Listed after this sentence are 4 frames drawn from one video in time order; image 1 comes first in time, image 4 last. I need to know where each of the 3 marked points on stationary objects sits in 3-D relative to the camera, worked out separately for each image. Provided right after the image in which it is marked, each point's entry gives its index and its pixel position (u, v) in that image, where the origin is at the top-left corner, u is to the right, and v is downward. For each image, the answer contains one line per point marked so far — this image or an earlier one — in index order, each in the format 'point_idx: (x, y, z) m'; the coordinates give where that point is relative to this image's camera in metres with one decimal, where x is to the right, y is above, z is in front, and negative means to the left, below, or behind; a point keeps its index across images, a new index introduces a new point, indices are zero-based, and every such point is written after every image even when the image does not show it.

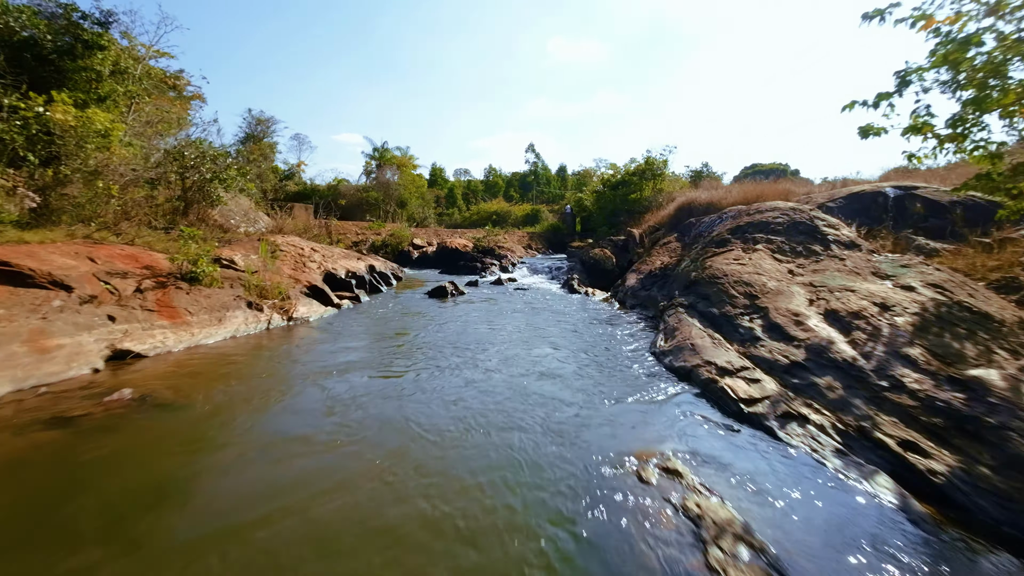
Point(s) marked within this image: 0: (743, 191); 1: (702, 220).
0: (+8.7, +3.6, +18.1) m
1: (+6.4, +2.3, +16.0) m
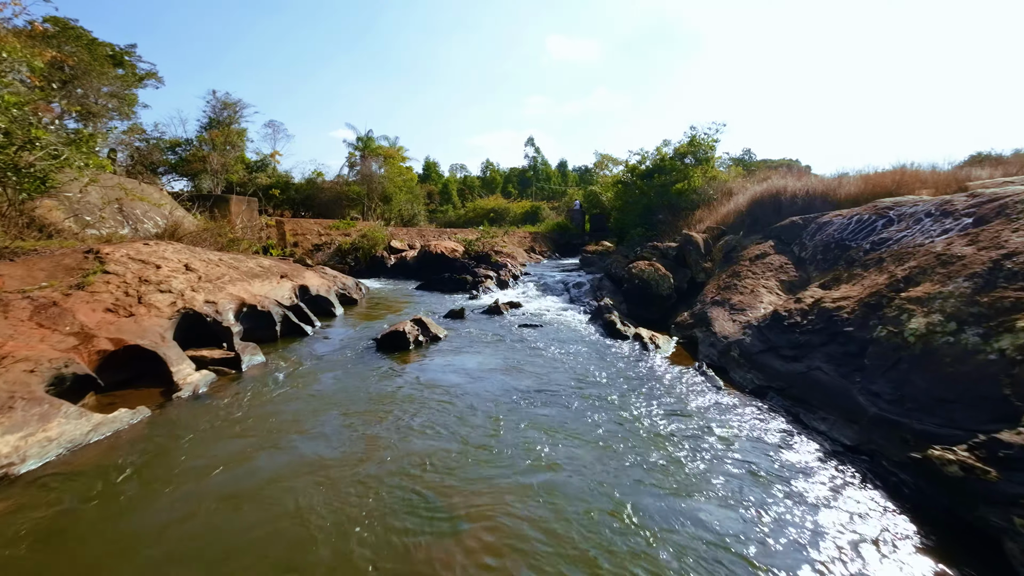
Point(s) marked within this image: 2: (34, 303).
0: (+8.8, +2.8, +11.9) m
1: (+6.5, +1.4, +9.9) m
2: (-6.4, -0.2, +6.4) m
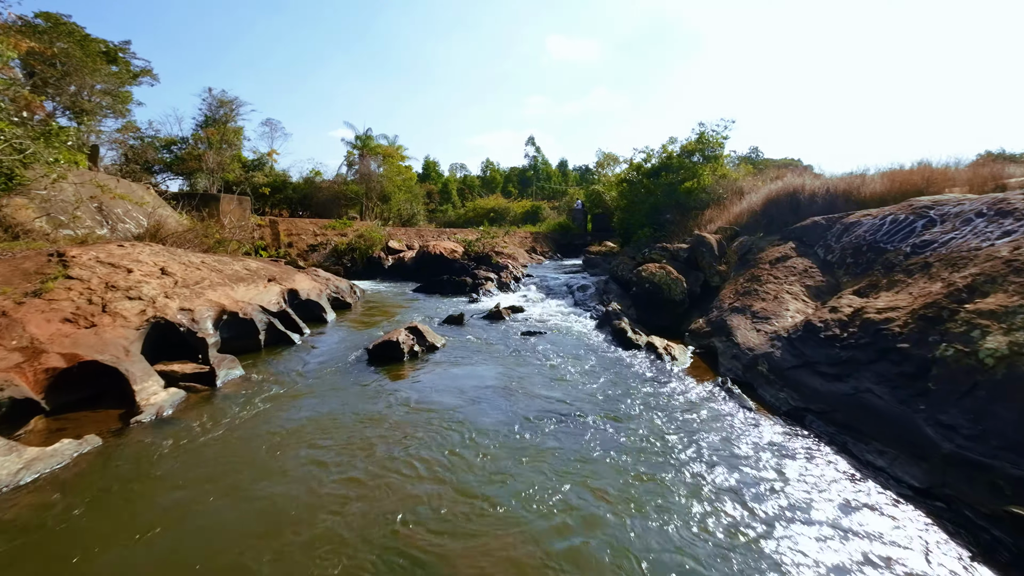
0: (+8.8, +2.7, +11.2) m
1: (+6.6, +1.3, +9.2) m
2: (-6.4, -0.3, +5.7) m
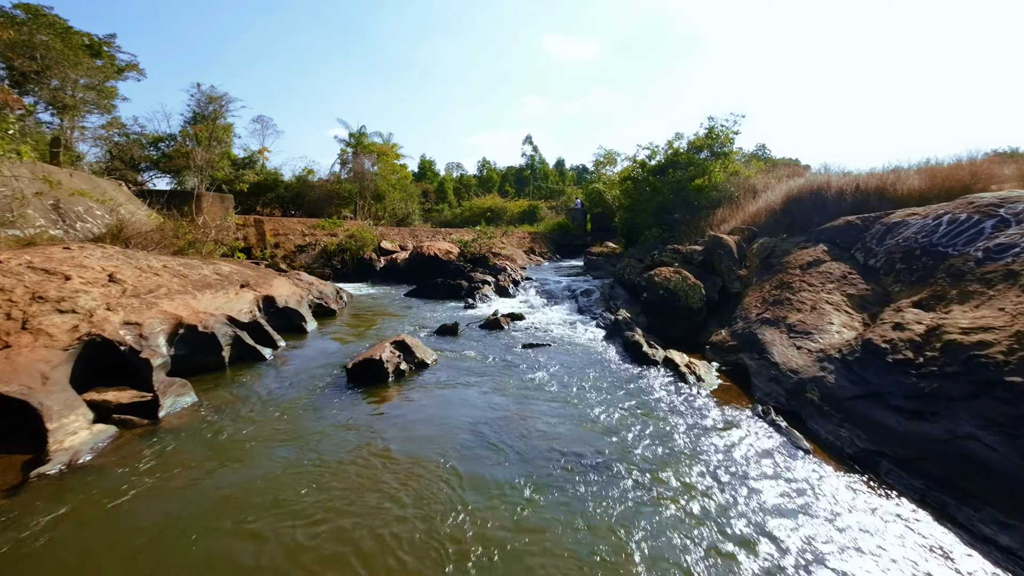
0: (+8.8, +2.5, +10.2) m
1: (+6.6, +1.2, +8.1) m
2: (-6.3, -0.4, +4.6) m
